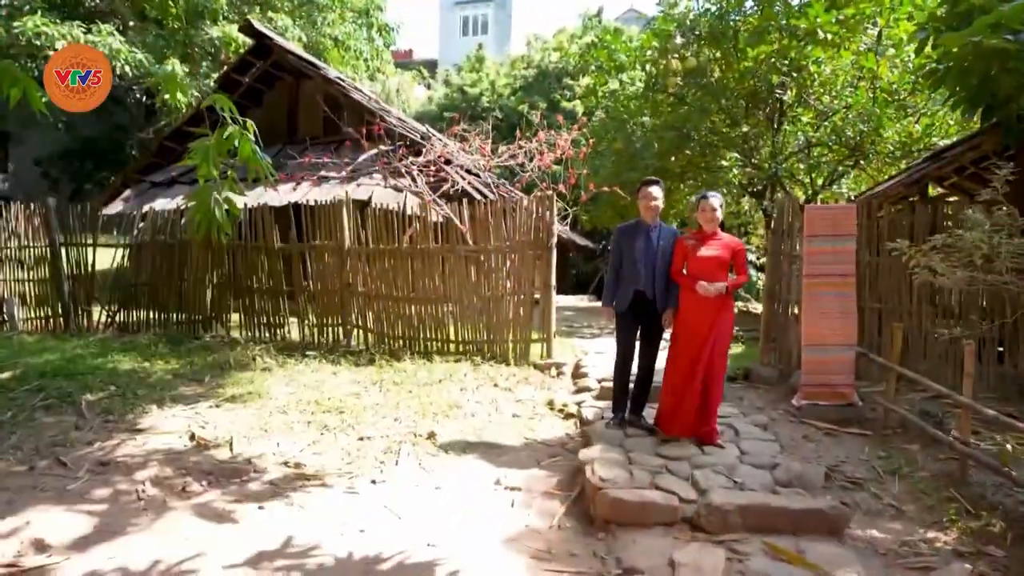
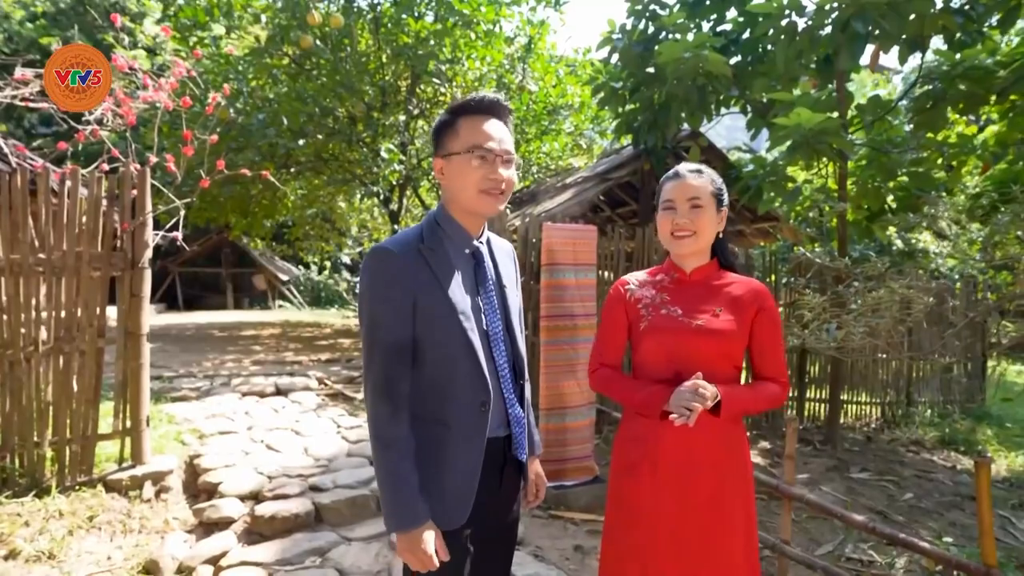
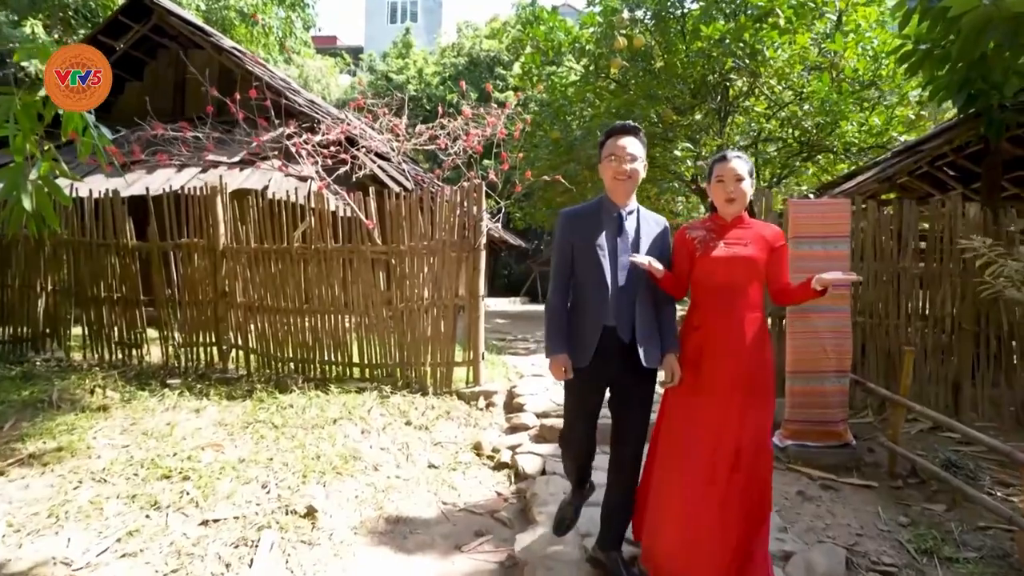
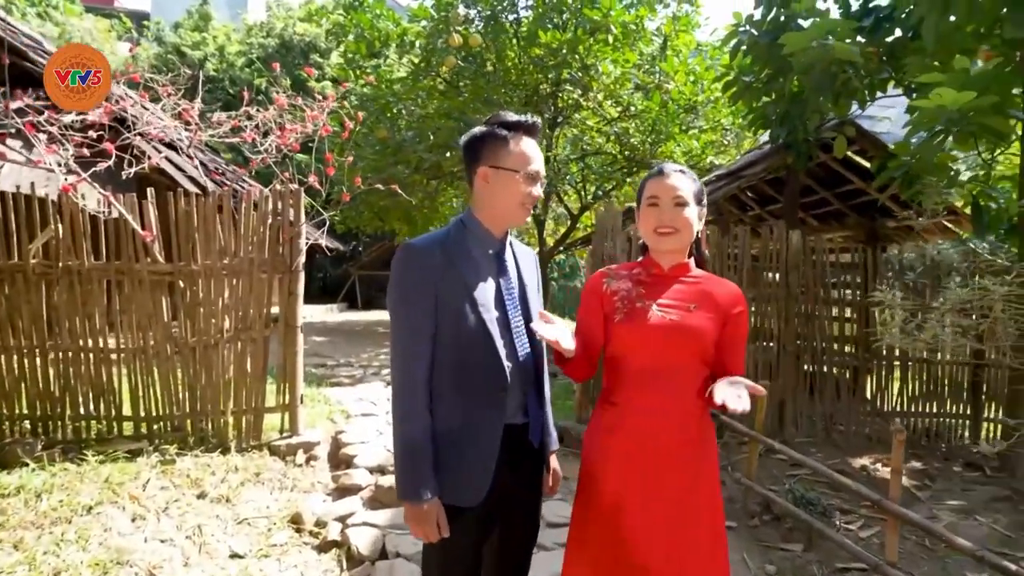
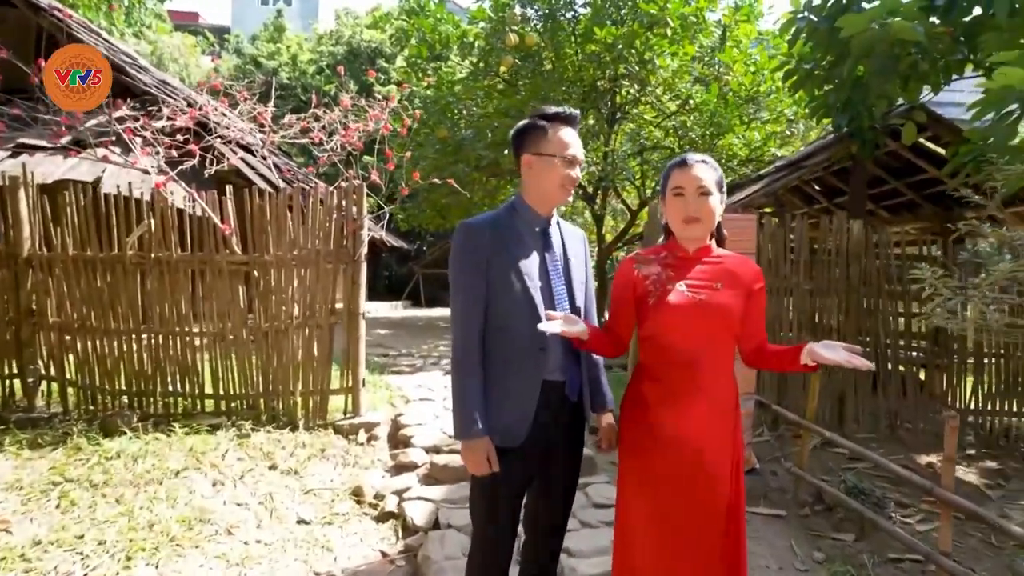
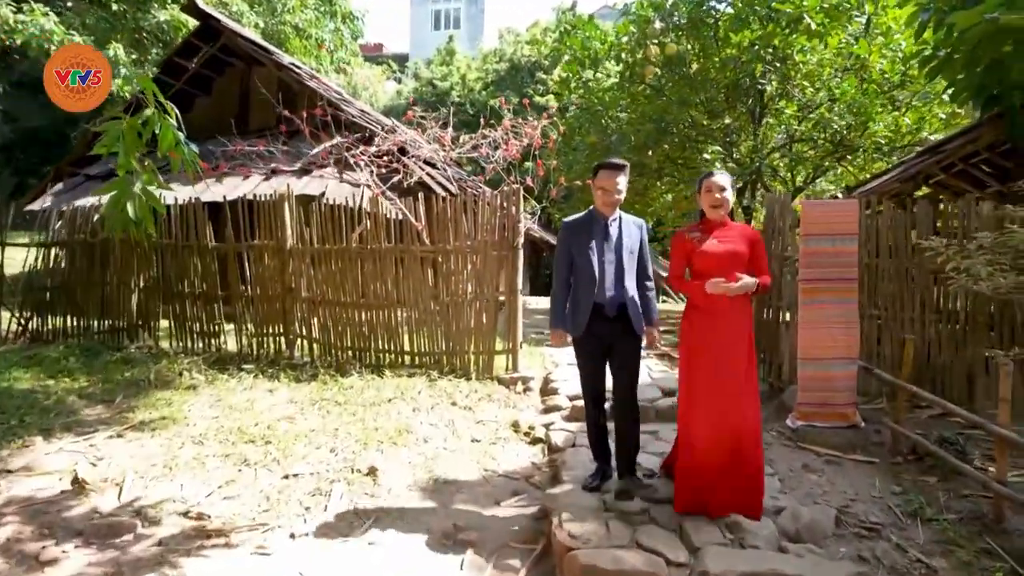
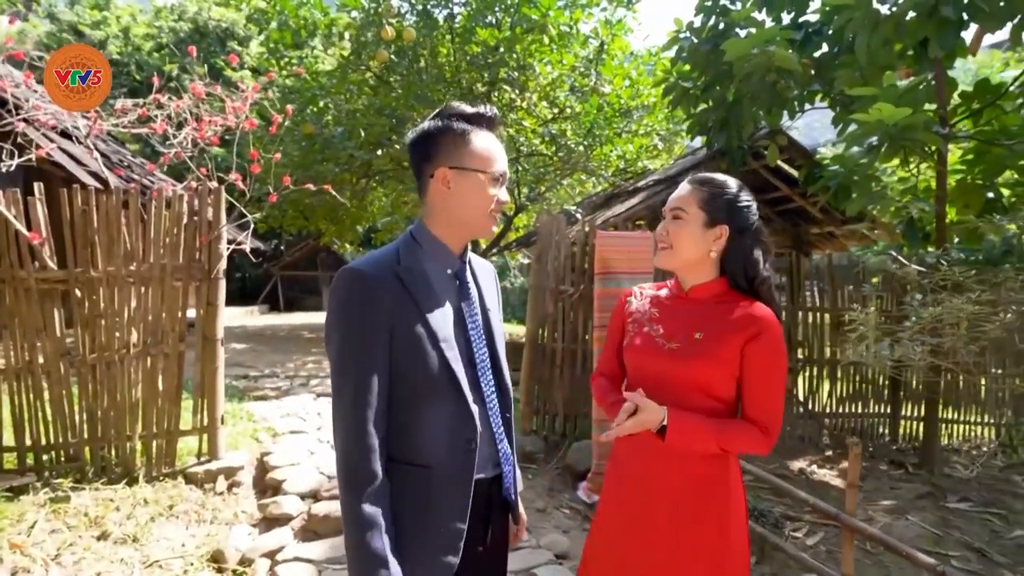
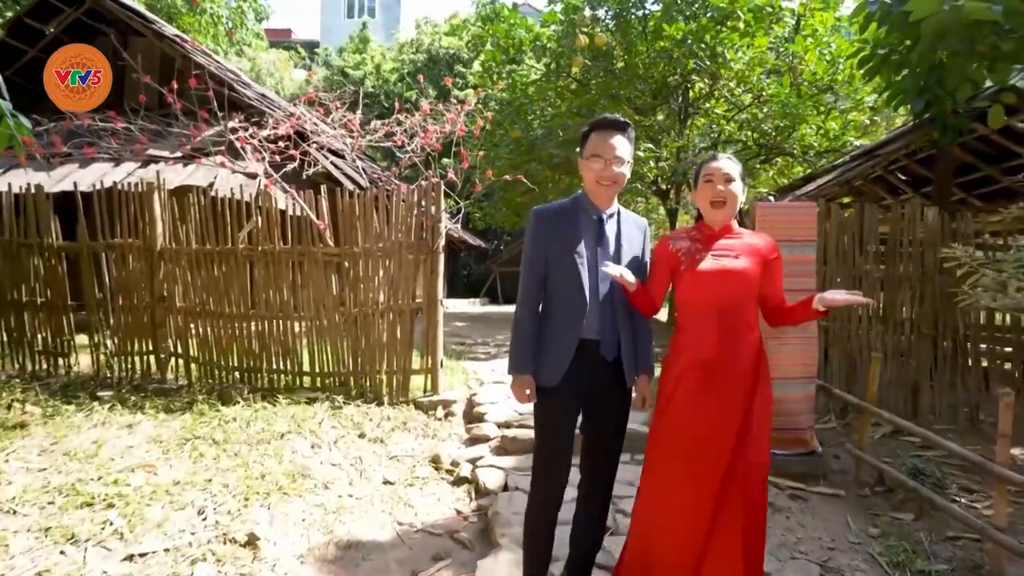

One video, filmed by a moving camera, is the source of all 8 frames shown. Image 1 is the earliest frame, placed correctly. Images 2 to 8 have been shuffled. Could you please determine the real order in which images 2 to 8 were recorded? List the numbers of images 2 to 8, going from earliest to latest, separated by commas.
6, 3, 8, 5, 4, 7, 2
